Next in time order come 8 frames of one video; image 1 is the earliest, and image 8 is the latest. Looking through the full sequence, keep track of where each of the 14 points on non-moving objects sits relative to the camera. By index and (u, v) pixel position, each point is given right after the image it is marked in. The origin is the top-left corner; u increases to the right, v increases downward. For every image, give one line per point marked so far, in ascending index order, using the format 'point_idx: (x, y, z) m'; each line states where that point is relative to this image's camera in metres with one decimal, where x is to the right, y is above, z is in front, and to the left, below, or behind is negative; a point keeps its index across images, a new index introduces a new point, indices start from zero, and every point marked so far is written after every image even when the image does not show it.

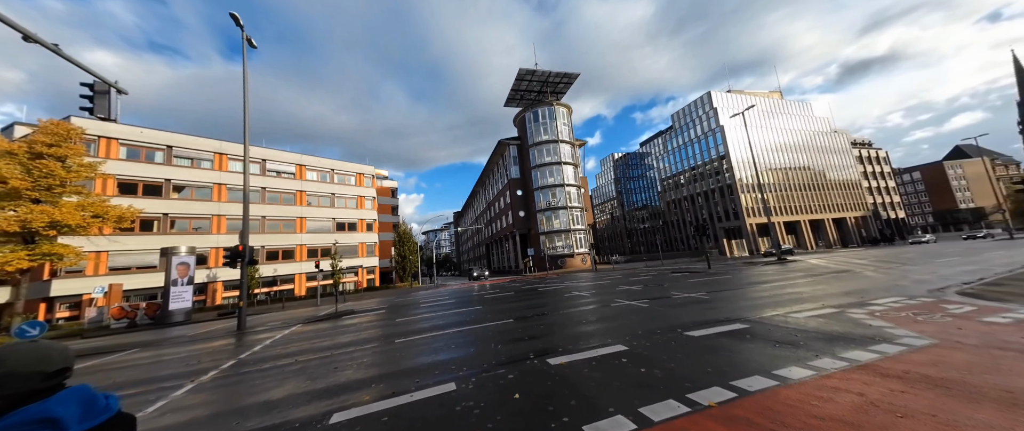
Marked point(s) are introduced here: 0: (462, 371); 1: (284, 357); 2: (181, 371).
0: (-0.5, -2.2, +4.0) m
1: (-5.4, -3.3, +7.1) m
2: (-7.9, -3.6, +7.0) m
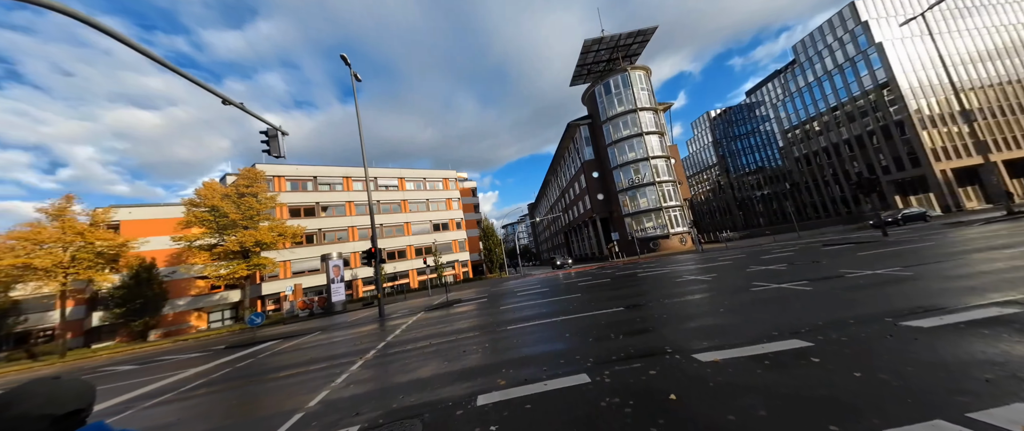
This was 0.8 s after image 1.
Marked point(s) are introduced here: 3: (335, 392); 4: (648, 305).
0: (+1.1, -1.9, +3.8) m
1: (-2.6, -3.4, +8.1) m
2: (-4.9, -3.9, +8.8) m
3: (-2.7, -2.7, +4.6) m
4: (+3.6, -2.4, +7.8) m
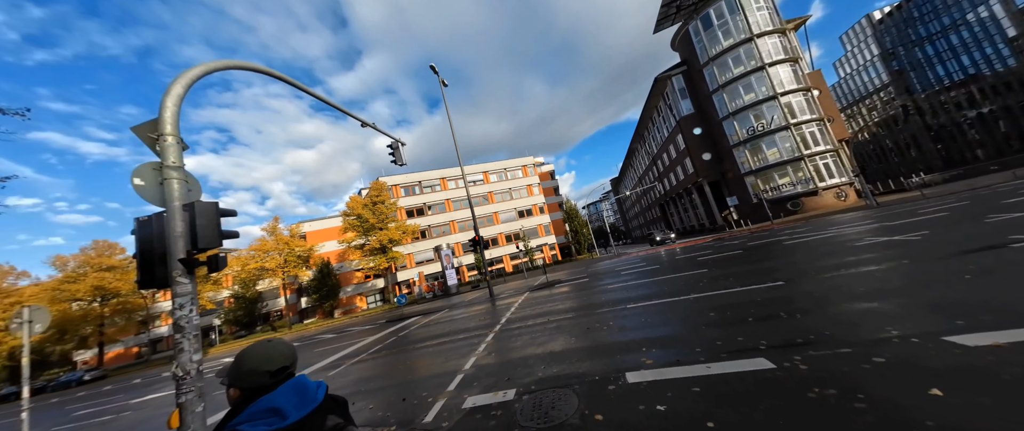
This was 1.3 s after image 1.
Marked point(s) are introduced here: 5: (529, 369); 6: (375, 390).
0: (+2.7, -1.4, +3.2) m
1: (+0.6, -2.9, +8.5) m
2: (-1.3, -3.7, +9.9) m
3: (-0.6, -2.6, +5.2) m
4: (+6.3, -1.3, +6.3) m
5: (+0.2, -2.1, +4.0) m
6: (-2.7, -3.2, +5.4) m
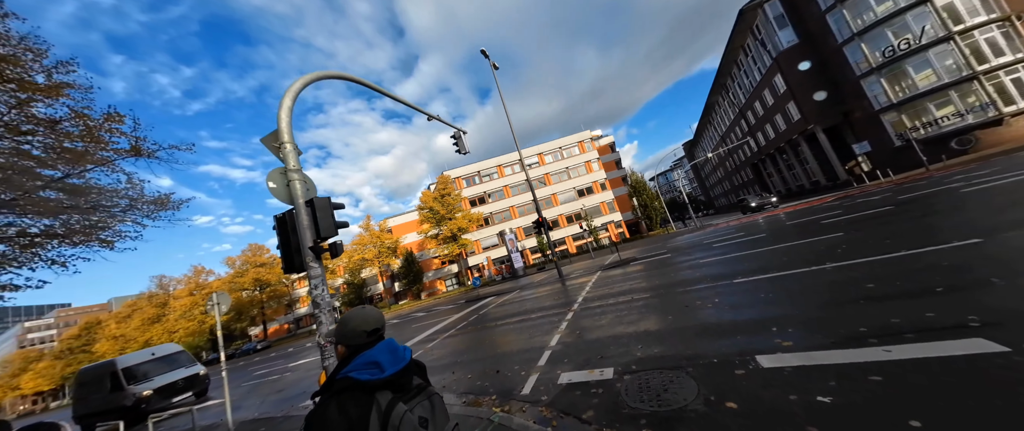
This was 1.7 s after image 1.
0: (+3.7, -0.9, +2.5) m
1: (+2.8, -2.2, +8.2) m
2: (+1.2, -3.0, +9.9) m
3: (+0.9, -2.1, +5.1) m
4: (+7.8, -0.3, +4.7) m
5: (+1.4, -1.7, +3.8) m
6: (-1.0, -2.9, +5.7) m
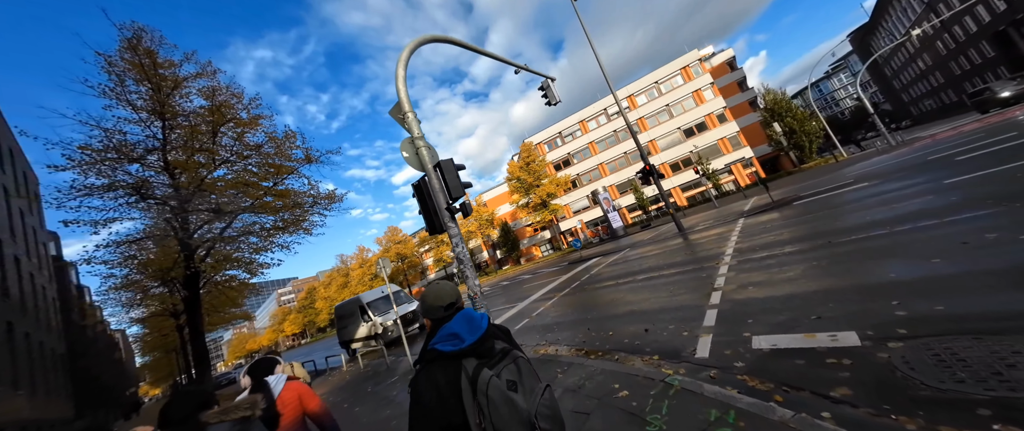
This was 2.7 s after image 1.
0: (+4.7, 0.0, +0.6) m
1: (+5.8, -0.6, +6.4) m
2: (+5.0, -1.2, +8.6) m
3: (+3.1, -1.1, +4.1) m
4: (+9.1, +1.3, +1.4) m
5: (+3.1, -0.8, +2.7) m
6: (+1.6, -1.9, +5.4) m
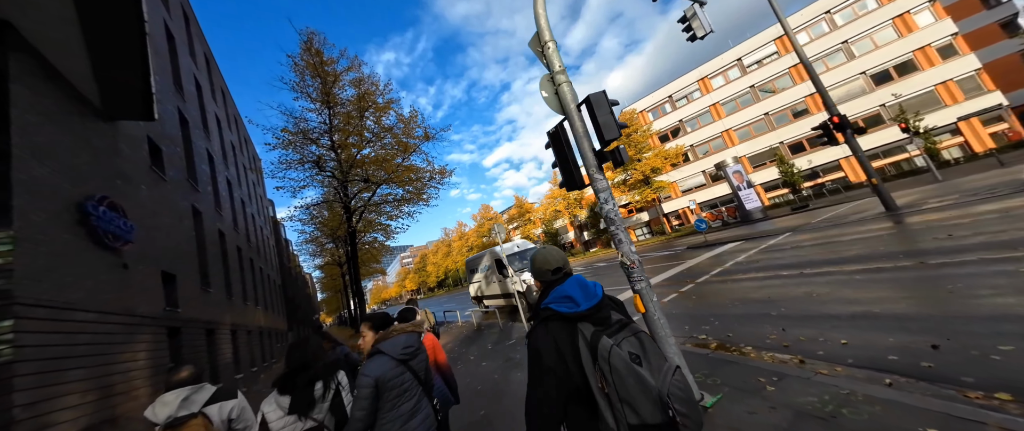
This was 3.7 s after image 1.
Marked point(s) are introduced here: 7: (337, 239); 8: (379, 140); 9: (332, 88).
0: (+5.2, +0.1, -1.6) m
1: (+8.1, -0.1, +3.5) m
2: (+8.0, -0.6, +5.9) m
3: (+4.8, -0.7, +2.3) m
4: (+9.7, +1.3, -2.4) m
5: (+4.3, -0.5, +0.9) m
6: (+3.7, -1.4, +4.0) m
7: (-10.8, -1.5, +18.3) m
8: (-6.3, +3.5, +13.7) m
9: (-8.5, +6.0, +14.0) m
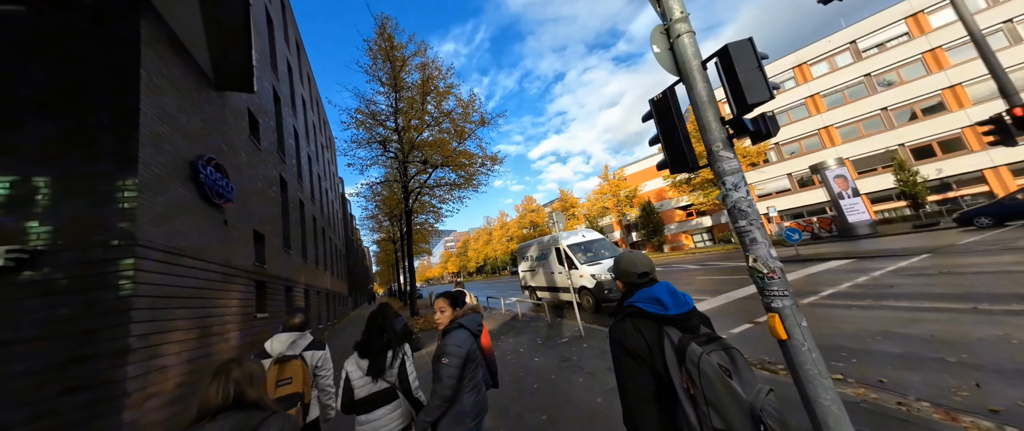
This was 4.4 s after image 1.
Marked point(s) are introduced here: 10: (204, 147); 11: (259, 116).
0: (+5.3, -0.2, -2.8) m
1: (+8.9, -0.6, +1.8) m
2: (+9.1, -1.0, +4.2) m
3: (+5.4, -0.9, +1.1) m
4: (+9.7, +0.6, -4.3) m
5: (+4.7, -0.7, -0.2) m
6: (+4.5, -1.5, +3.0) m
7: (-7.6, -0.1, +19.3) m
8: (-3.5, +4.4, +14.0) m
9: (-5.4, +7.1, +14.4) m
10: (-6.2, +1.4, +6.0) m
11: (-7.6, +3.0, +8.8) m
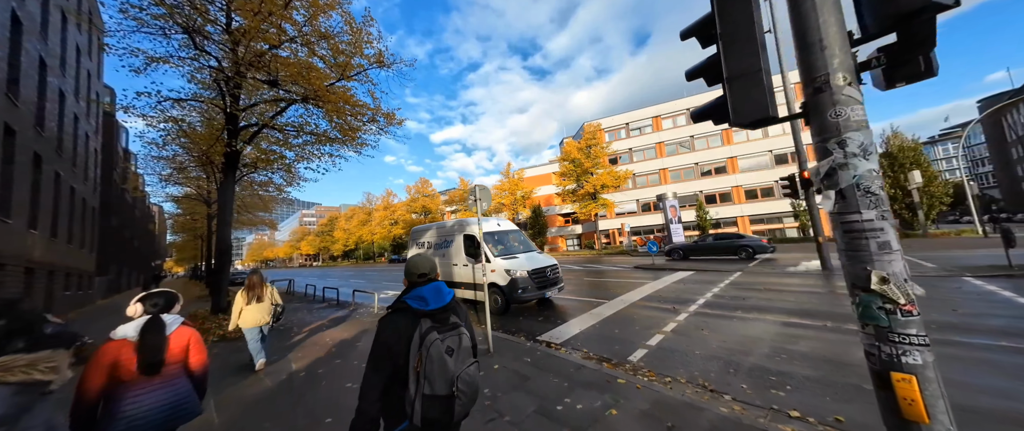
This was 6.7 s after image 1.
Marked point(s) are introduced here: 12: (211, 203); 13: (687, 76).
0: (+6.8, -0.9, -2.0) m
1: (+8.2, -1.5, +3.7) m
2: (+7.3, -1.9, +6.0) m
3: (+5.2, -1.4, +1.6) m
4: (+11.5, -0.9, -1.7) m
5: (+5.2, -1.2, +0.1) m
6: (+3.6, -1.8, +3.1) m
7: (-13.6, +2.3, +13.3) m
8: (-7.0, +5.8, +10.0) m
9: (-8.5, +8.8, +9.7) m
10: (-6.9, +2.8, +1.5) m
11: (-9.0, +4.7, +3.7) m
12: (-19.1, +0.8, +18.7) m
13: (+1.1, +0.9, +1.9) m
